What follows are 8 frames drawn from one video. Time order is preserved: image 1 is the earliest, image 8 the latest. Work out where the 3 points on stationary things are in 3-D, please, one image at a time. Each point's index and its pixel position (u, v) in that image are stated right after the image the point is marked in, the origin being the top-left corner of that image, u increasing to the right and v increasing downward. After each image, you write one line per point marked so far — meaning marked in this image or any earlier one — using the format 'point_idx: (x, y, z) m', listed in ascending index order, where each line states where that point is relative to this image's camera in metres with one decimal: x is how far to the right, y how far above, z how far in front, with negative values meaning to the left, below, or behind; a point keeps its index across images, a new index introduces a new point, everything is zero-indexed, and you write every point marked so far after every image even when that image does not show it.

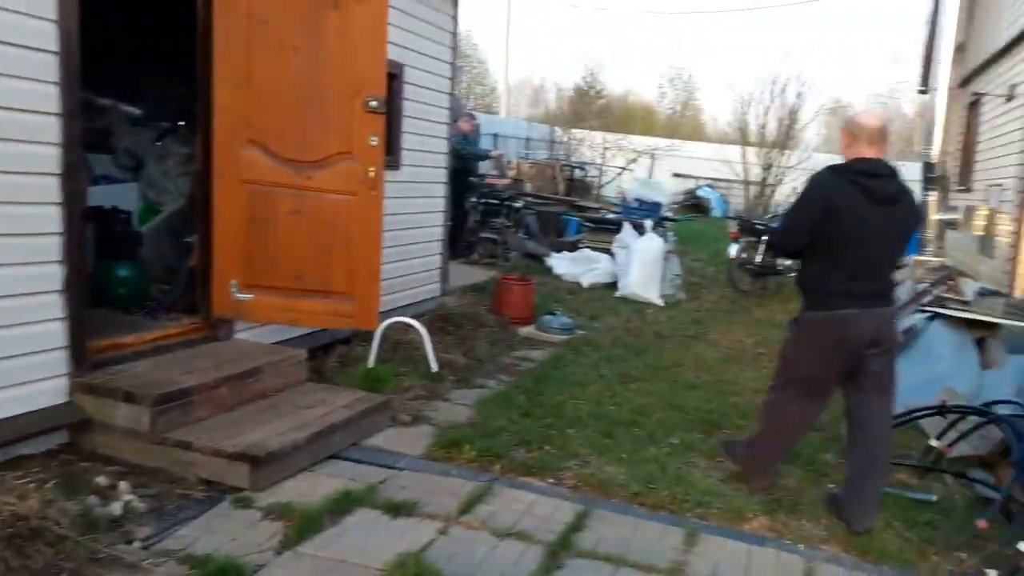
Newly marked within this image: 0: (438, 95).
0: (-0.6, +1.7, +6.8) m
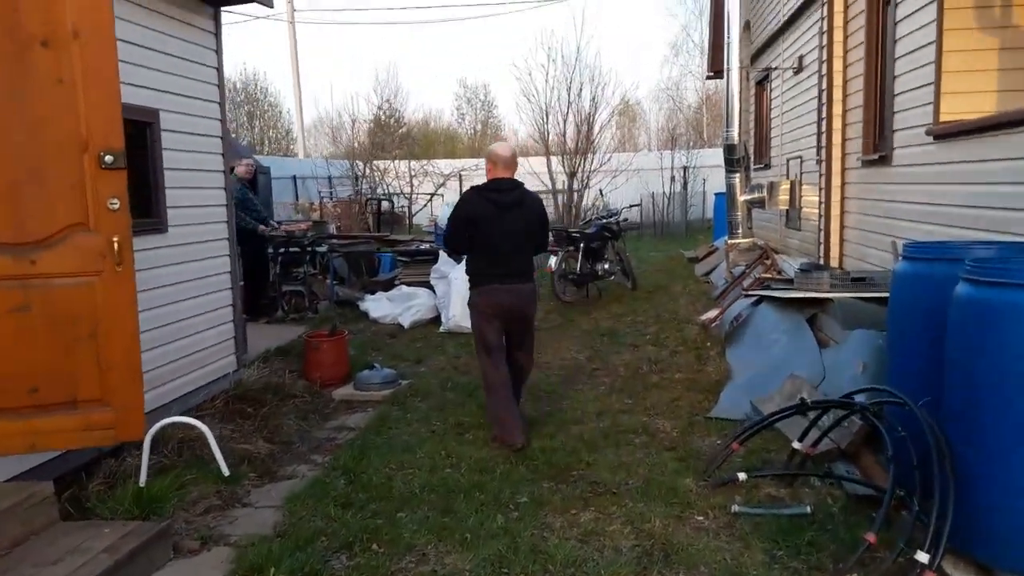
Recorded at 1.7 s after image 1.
0: (-2.3, +1.1, +5.8) m
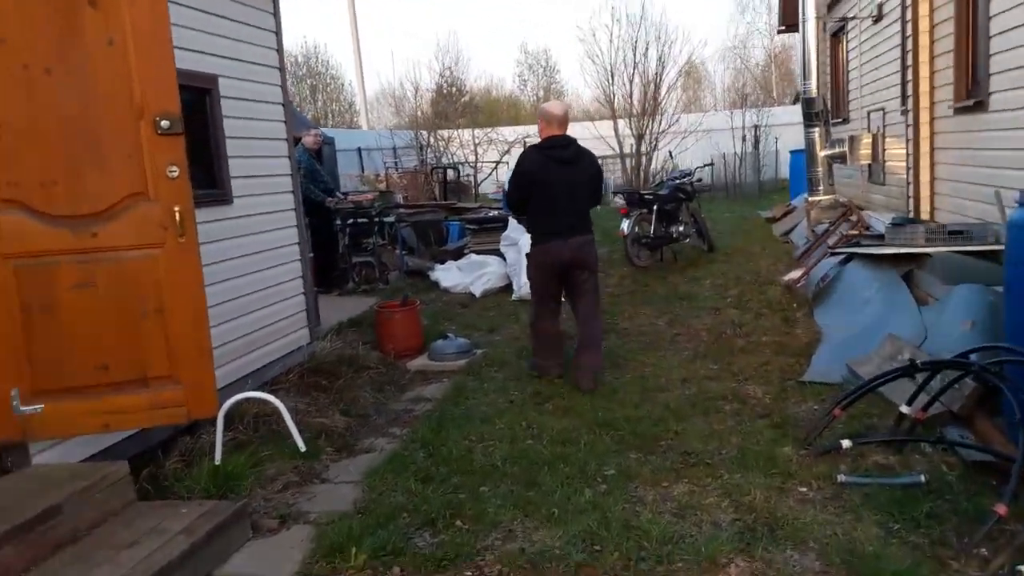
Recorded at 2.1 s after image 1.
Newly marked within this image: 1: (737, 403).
0: (-1.8, +1.3, +5.7) m
1: (+1.3, -0.7, +4.6) m
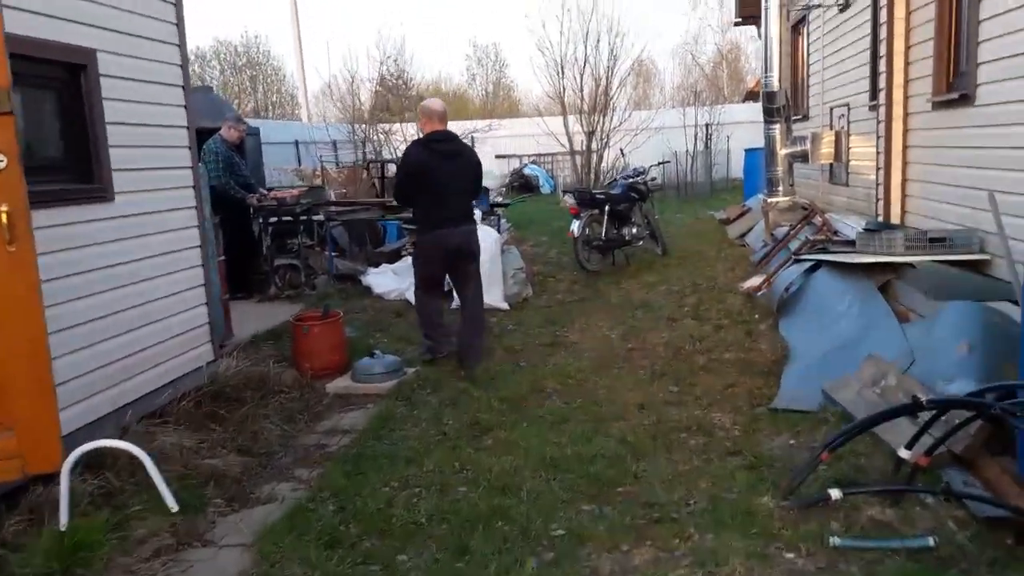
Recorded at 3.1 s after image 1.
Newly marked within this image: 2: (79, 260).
0: (-2.2, +1.2, +4.9) m
1: (+1.0, -0.7, +4.0) m
2: (-2.2, +0.1, +4.0) m
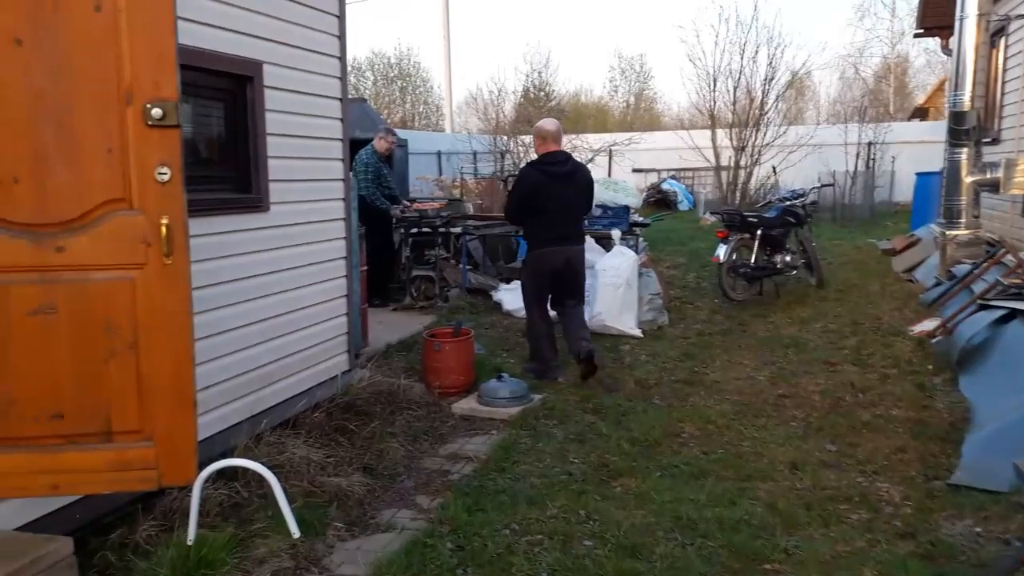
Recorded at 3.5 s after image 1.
0: (-1.2, +1.2, +5.0) m
1: (+1.6, -1.0, +3.5) m
2: (-1.5, +0.1, +4.1) m
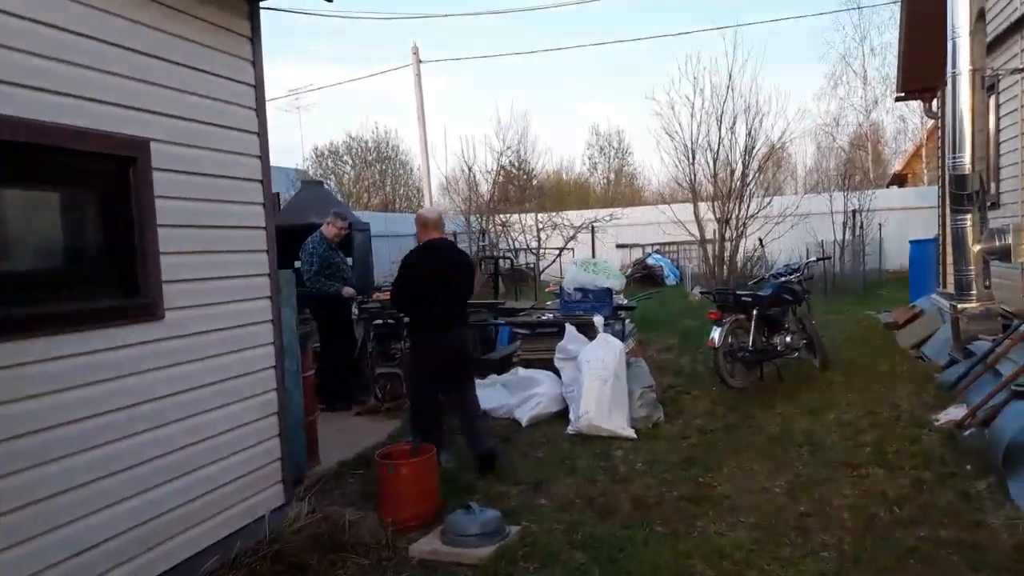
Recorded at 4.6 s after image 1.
0: (-1.5, +0.5, +4.2) m
1: (+1.5, -1.4, +2.6) m
2: (-1.7, -0.5, +3.3) m
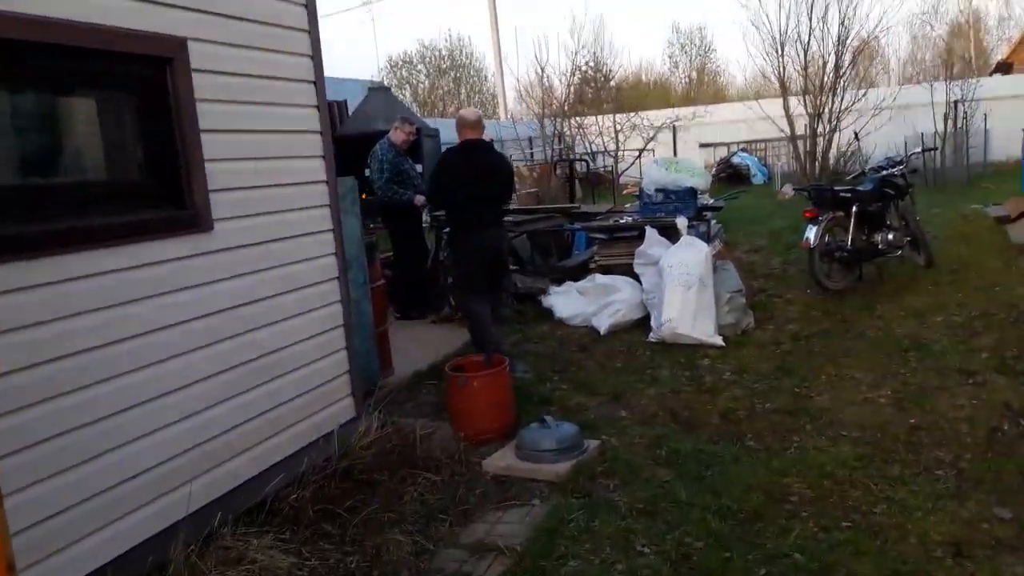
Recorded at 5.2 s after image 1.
0: (-1.1, +1.0, +3.9) m
1: (+1.7, -1.0, +2.3) m
2: (-1.4, -0.1, +3.1) m
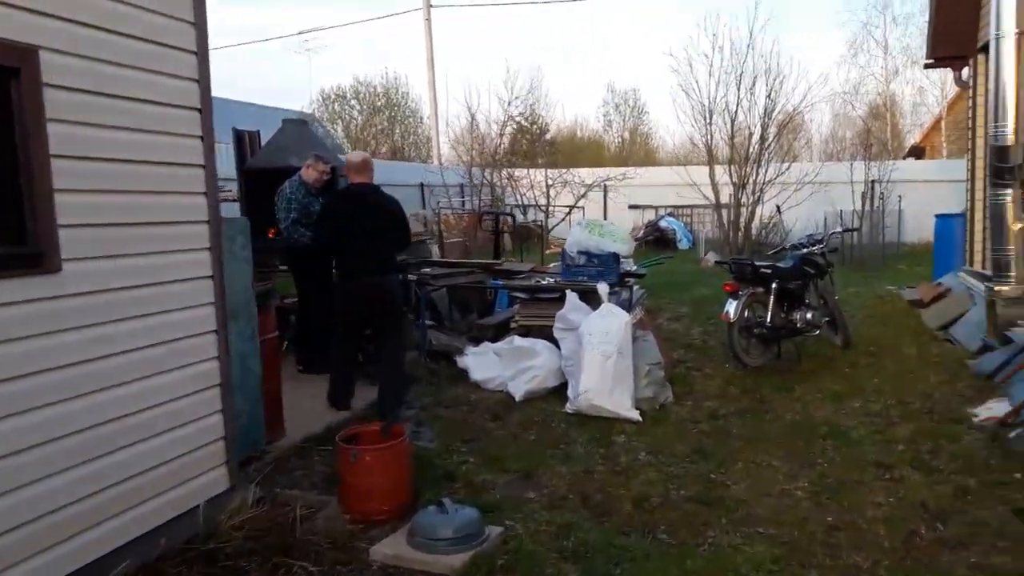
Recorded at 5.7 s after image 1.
0: (-1.5, +0.8, +3.6) m
1: (+1.3, -1.3, +2.0) m
2: (-1.7, -0.3, +2.6) m
